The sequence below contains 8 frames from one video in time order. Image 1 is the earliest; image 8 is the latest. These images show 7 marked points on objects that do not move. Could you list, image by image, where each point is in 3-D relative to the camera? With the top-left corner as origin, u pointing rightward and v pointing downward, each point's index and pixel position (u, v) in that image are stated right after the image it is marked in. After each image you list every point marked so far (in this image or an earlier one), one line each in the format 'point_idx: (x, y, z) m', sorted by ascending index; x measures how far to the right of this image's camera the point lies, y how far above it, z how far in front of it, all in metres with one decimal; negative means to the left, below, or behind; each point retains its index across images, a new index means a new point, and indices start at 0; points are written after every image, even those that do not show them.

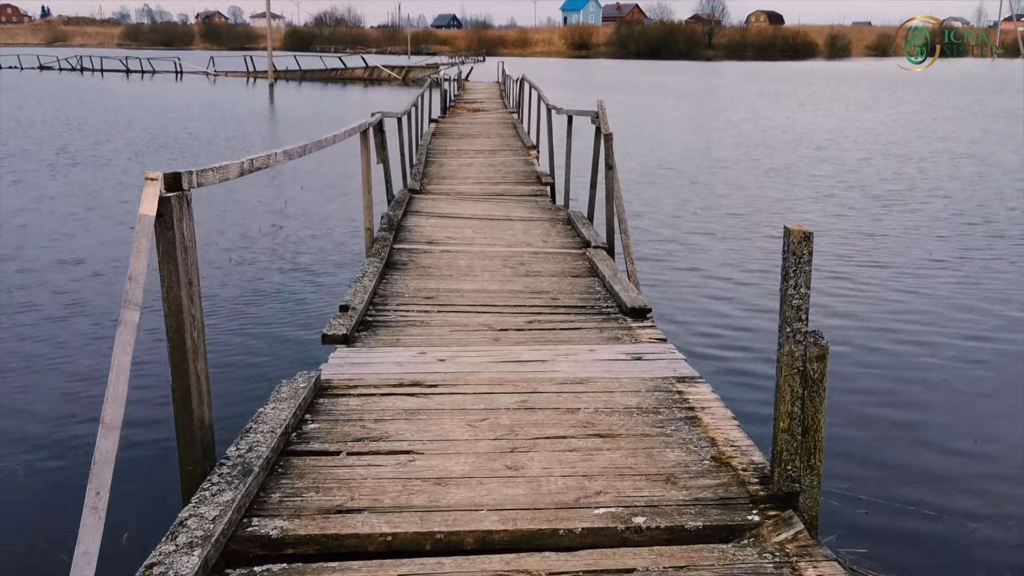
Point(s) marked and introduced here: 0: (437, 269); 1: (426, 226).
0: (-0.4, +0.1, +5.8) m
1: (-0.6, +0.4, +7.1) m
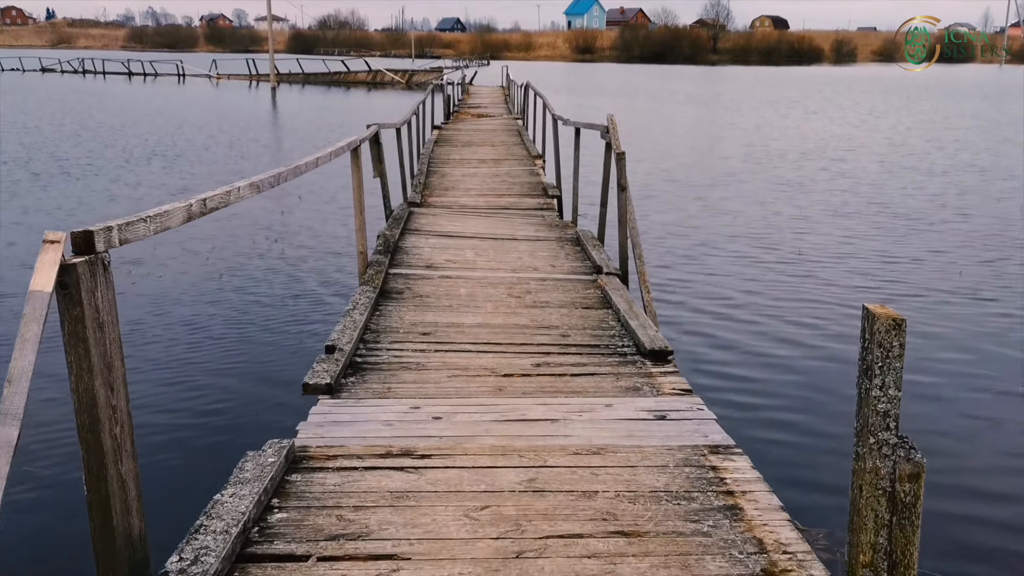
0: (-0.4, -0.1, +5.3) m
1: (-0.5, +0.3, +6.6) m
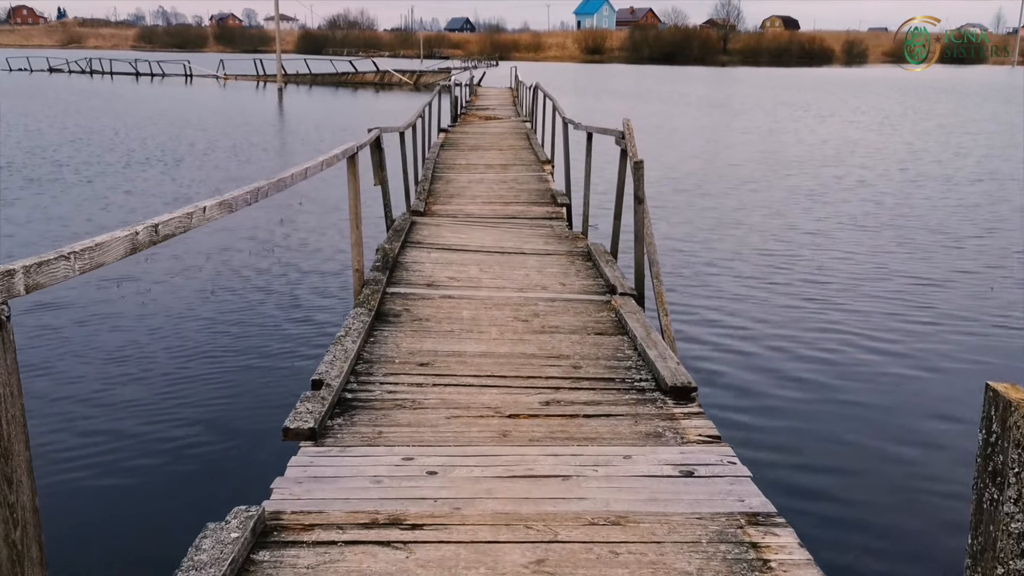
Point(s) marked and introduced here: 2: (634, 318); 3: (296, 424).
0: (-0.4, -0.2, +4.9) m
1: (-0.5, +0.2, +6.2) m
2: (+0.6, -0.1, +4.8) m
3: (-0.7, -0.4, +3.3) m
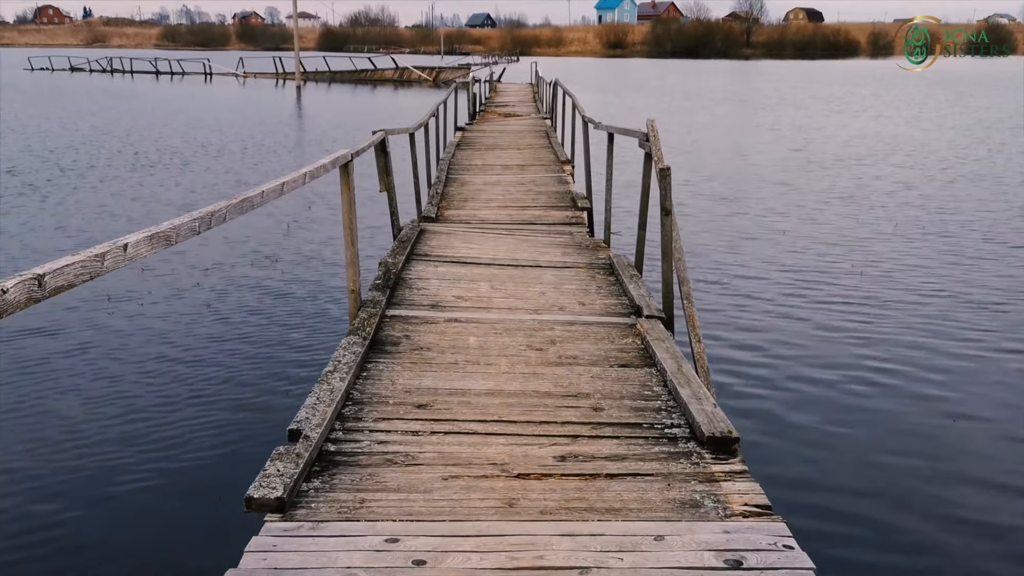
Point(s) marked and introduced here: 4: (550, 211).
0: (-0.3, -0.3, +4.3) m
1: (-0.4, +0.1, +5.7) m
2: (+0.6, -0.2, +4.3) m
3: (-0.7, -0.5, +2.8) m
4: (+0.3, +0.7, +9.1) m
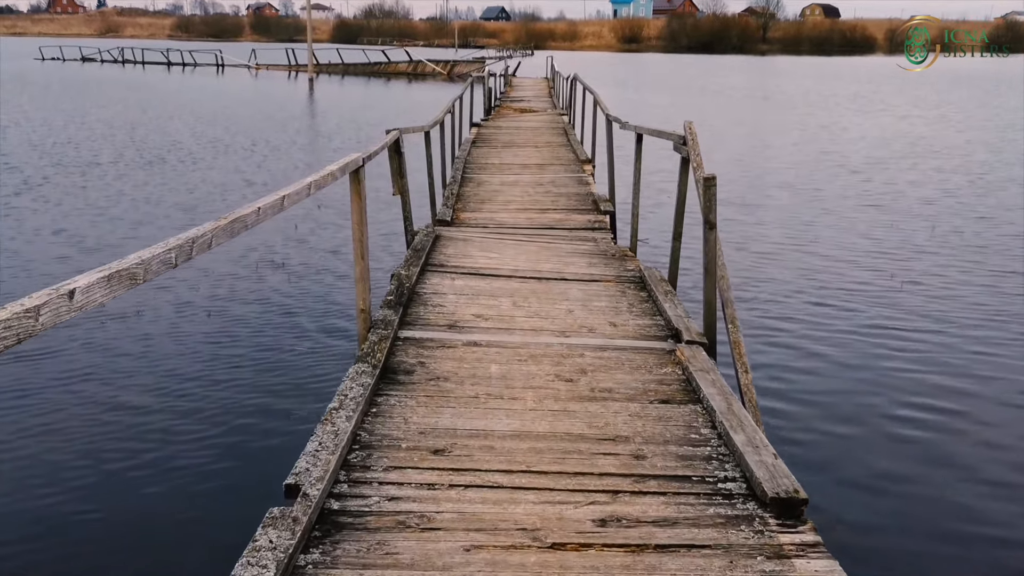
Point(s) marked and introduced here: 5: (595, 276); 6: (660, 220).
0: (-0.2, -0.3, +3.9) m
1: (-0.3, 0.0, +5.2) m
2: (+0.7, -0.3, +3.8) m
3: (-0.6, -0.6, +2.4) m
4: (+0.5, +0.6, +8.7) m
5: (+0.5, +0.1, +5.8) m
6: (+1.7, +0.7, +12.1) m
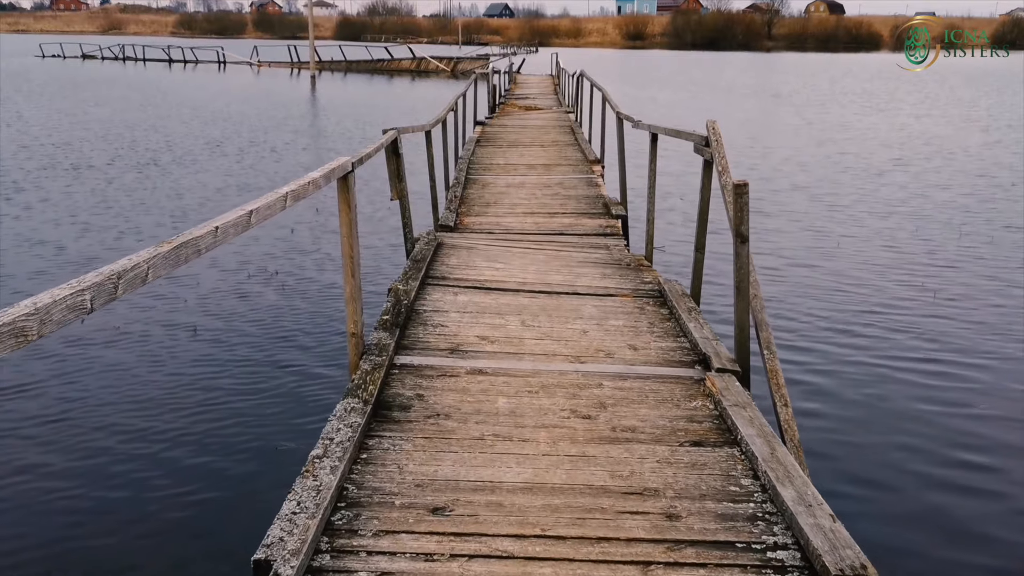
0: (-0.2, -0.4, +3.4) m
1: (-0.3, -0.1, +4.7) m
2: (+0.7, -0.4, +3.3) m
3: (-0.6, -0.7, +1.9) m
4: (+0.5, +0.5, +8.2) m
5: (+0.5, 0.0, +5.3) m
6: (+1.8, +0.7, +11.7) m
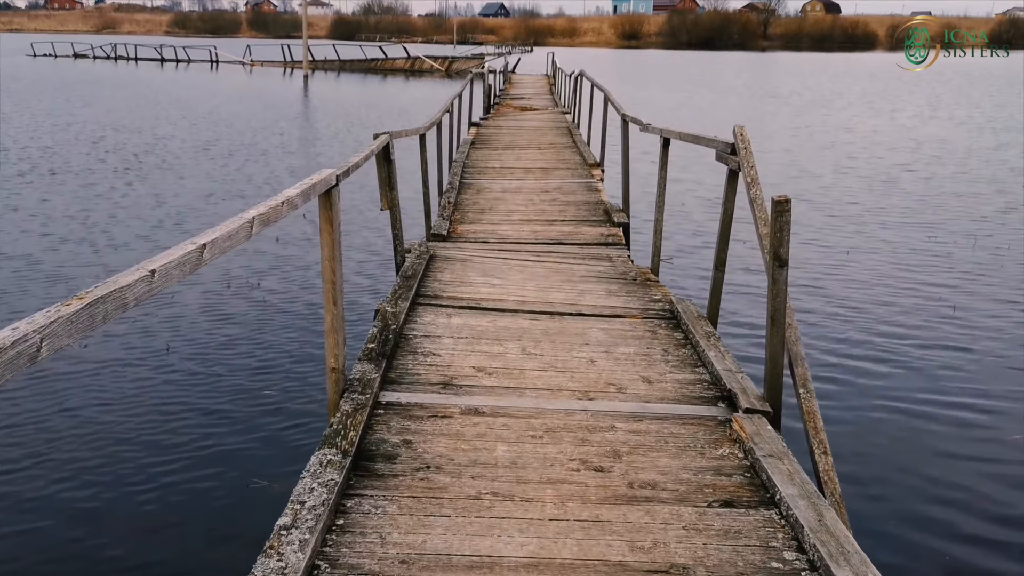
0: (-0.2, -0.5, +3.0) m
1: (-0.3, -0.2, +4.3) m
2: (+0.7, -0.5, +2.9) m
3: (-0.5, -0.8, +1.4) m
4: (+0.5, +0.5, +7.8) m
5: (+0.5, -0.1, +4.9) m
6: (+1.7, +0.6, +11.2) m
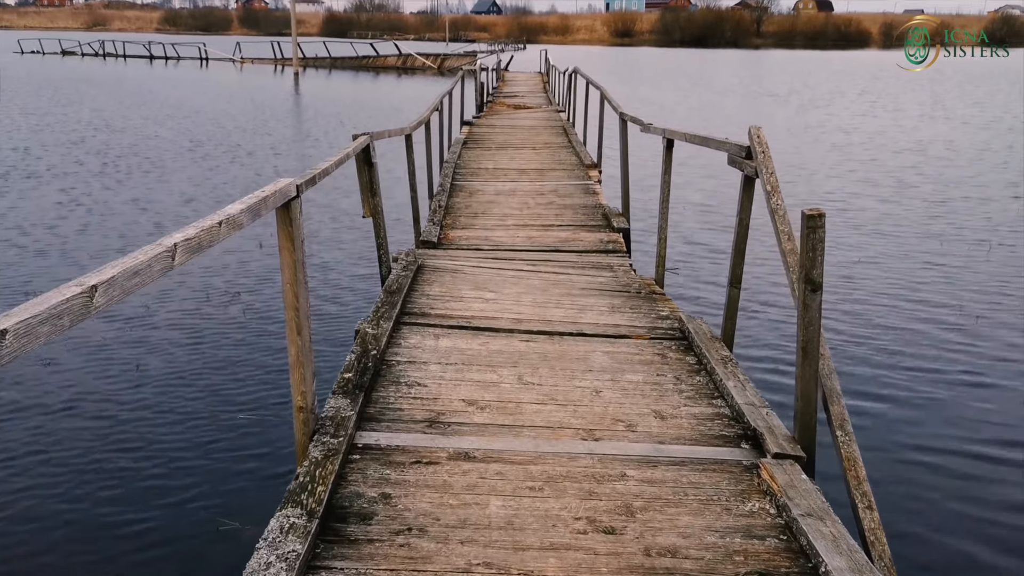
0: (-0.2, -0.6, +2.5) m
1: (-0.3, -0.3, +3.8) m
2: (+0.7, -0.6, +2.4) m
3: (-0.5, -0.9, +1.0) m
4: (+0.5, +0.4, +7.3) m
5: (+0.5, -0.2, +4.5) m
6: (+1.7, +0.5, +10.8) m
